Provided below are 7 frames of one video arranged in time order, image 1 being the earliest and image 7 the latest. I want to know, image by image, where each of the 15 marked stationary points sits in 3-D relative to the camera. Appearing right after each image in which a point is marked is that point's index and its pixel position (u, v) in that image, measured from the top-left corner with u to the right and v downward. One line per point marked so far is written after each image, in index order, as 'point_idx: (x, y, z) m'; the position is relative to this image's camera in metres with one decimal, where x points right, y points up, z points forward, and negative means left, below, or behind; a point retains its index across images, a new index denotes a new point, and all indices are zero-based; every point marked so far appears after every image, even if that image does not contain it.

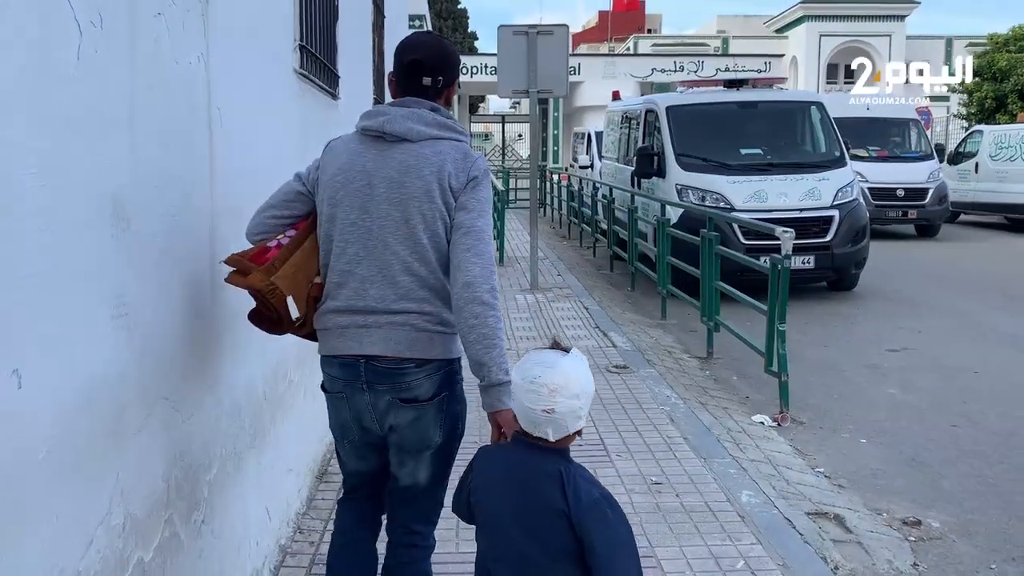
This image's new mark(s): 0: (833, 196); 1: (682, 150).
0: (+3.9, +1.1, +10.5) m
1: (+2.2, +1.8, +11.2) m
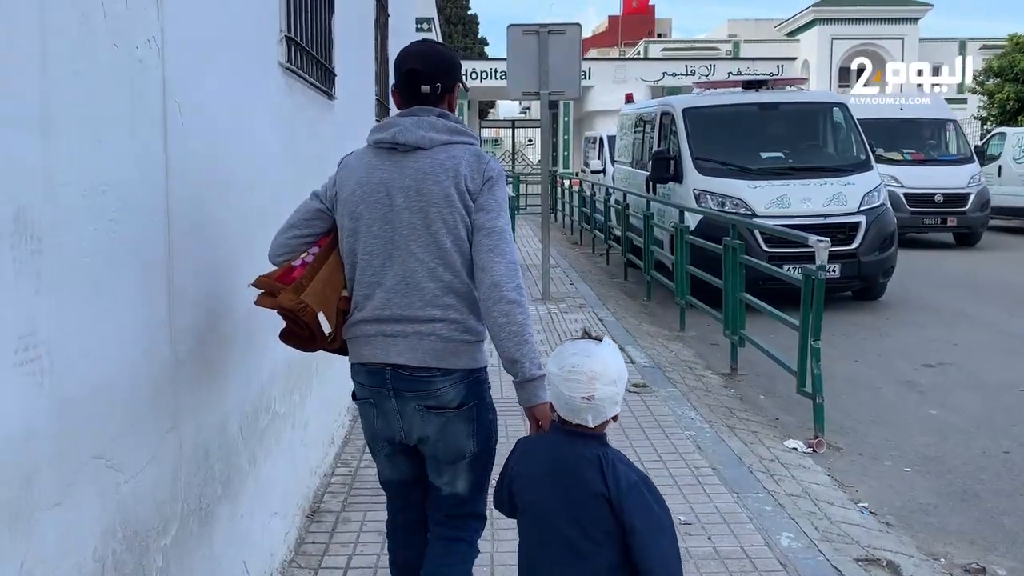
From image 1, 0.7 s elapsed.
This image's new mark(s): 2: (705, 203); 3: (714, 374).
0: (+4.0, +1.0, +10.0) m
1: (+2.3, +1.7, +10.7) m
2: (+2.3, +1.0, +10.2) m
3: (+1.7, -0.7, +7.3) m
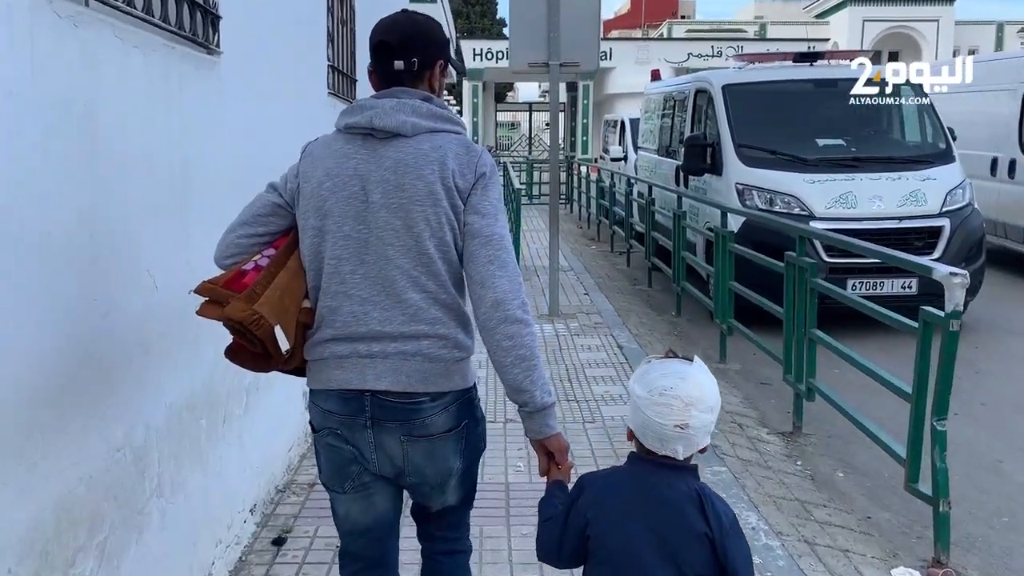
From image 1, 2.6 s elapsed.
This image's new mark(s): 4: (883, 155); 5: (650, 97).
0: (+4.0, +0.8, +8.1) m
1: (+2.4, +1.5, +8.8) m
2: (+2.3, +0.8, +8.3) m
3: (+1.6, -0.9, +5.5) m
4: (+3.7, +1.3, +8.6) m
5: (+2.0, +2.8, +12.7) m
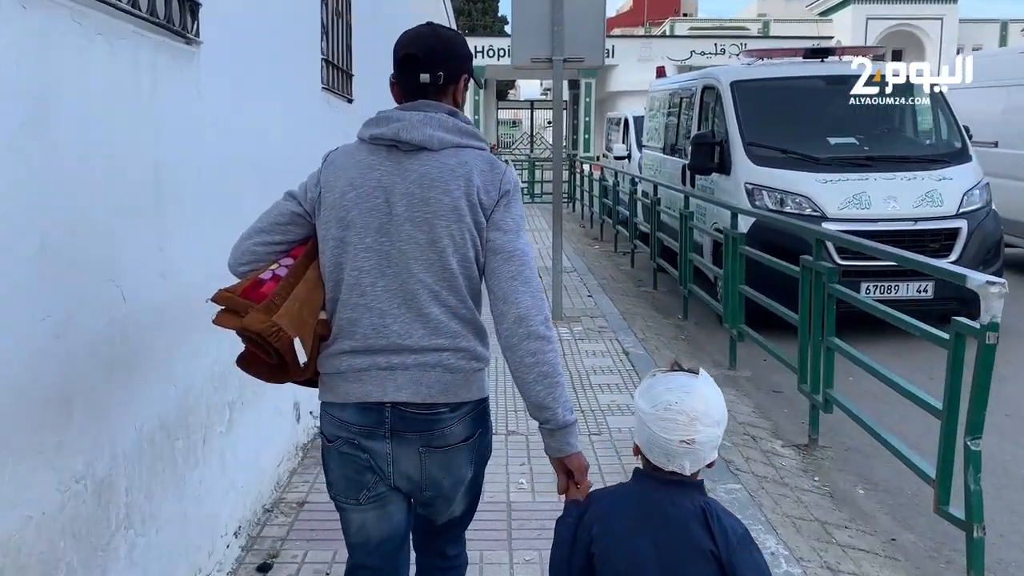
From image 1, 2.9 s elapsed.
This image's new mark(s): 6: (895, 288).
0: (+4.1, +0.8, +7.8) m
1: (+2.4, +1.5, +8.6) m
2: (+2.3, +0.8, +8.1) m
3: (+1.6, -1.0, +5.2) m
4: (+3.7, +1.3, +8.4) m
5: (+2.1, +2.8, +12.5) m
6: (+3.3, 0.0, +7.4) m
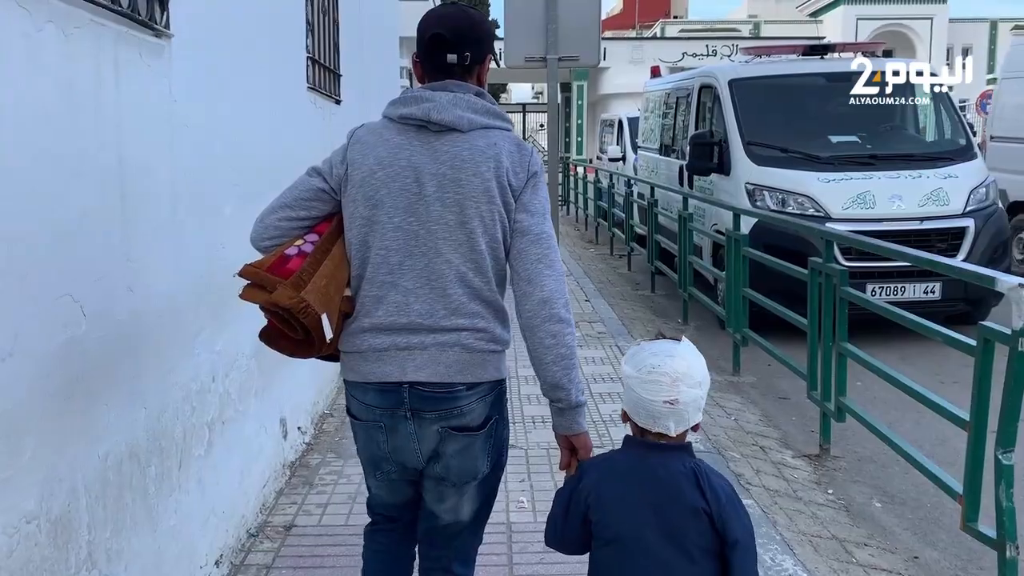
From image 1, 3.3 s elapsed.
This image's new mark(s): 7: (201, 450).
0: (+4.0, +0.8, +7.6) m
1: (+2.3, +1.5, +8.4) m
2: (+2.3, +0.8, +7.9) m
3: (+1.6, -1.0, +5.0) m
4: (+3.7, +1.3, +8.2) m
5: (+2.0, +2.8, +12.3) m
6: (+3.3, 0.0, +7.2) m
7: (-1.2, -0.6, +3.2) m
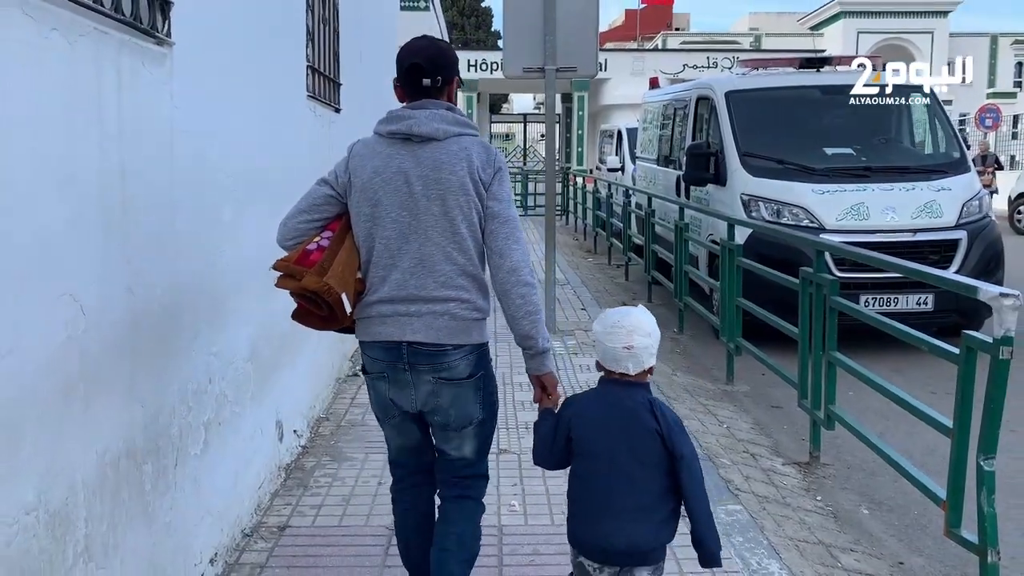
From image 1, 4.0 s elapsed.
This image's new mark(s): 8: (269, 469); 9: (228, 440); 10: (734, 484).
0: (+4.0, +0.7, +7.7) m
1: (+2.3, +1.4, +8.4) m
2: (+2.2, +0.7, +7.9) m
3: (+1.6, -1.0, +5.0) m
4: (+3.7, +1.2, +8.2) m
5: (+2.0, +2.6, +12.3) m
6: (+3.3, -0.1, +7.3) m
7: (-1.2, -0.6, +3.3) m
8: (-1.2, -0.9, +4.2) m
9: (-1.2, -0.6, +3.6) m
10: (+1.2, -1.0, +4.5) m
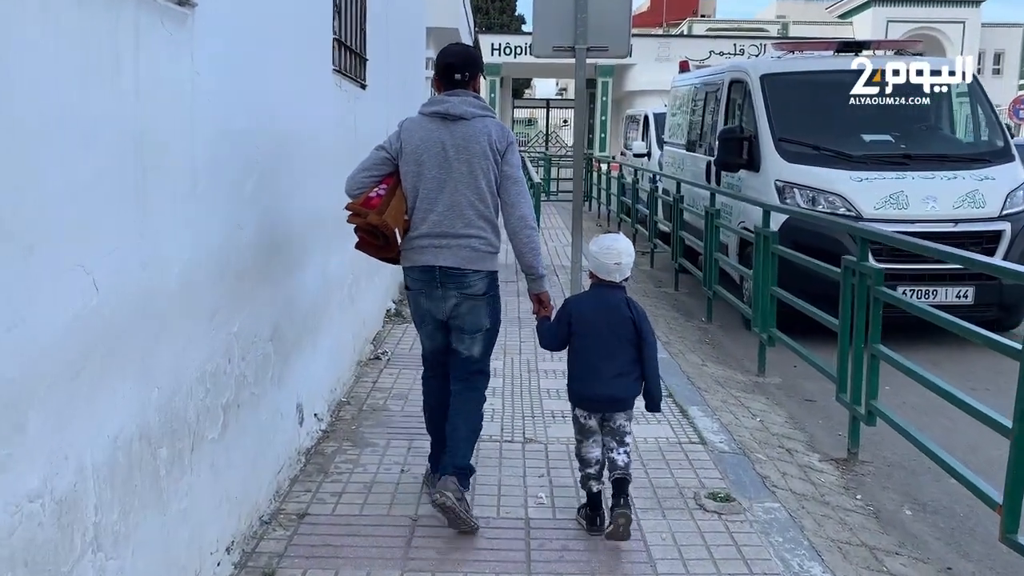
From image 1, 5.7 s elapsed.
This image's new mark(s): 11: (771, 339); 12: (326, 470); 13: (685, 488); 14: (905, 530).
0: (+4.2, +0.7, +7.4) m
1: (+2.6, +1.5, +8.2) m
2: (+2.5, +0.8, +7.7) m
3: (+1.7, -1.0, +4.8) m
4: (+3.9, +1.3, +8.0) m
5: (+2.3, +2.8, +12.1) m
6: (+3.5, 0.0, +7.1) m
7: (-1.1, -0.5, +3.1) m
8: (-1.1, -0.8, +4.1) m
9: (-1.1, -0.6, +3.5) m
10: (+1.3, -1.0, +4.3) m
11: (+1.9, -0.4, +6.4) m
12: (-0.9, -0.9, +4.3) m
13: (+0.8, -1.0, +4.2) m
14: (+1.9, -1.1, +4.0) m
